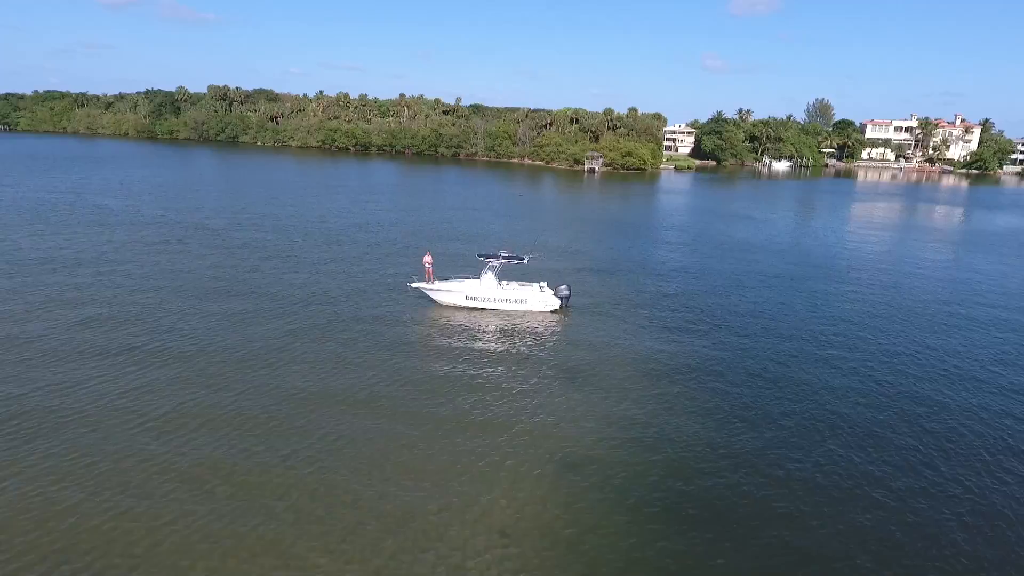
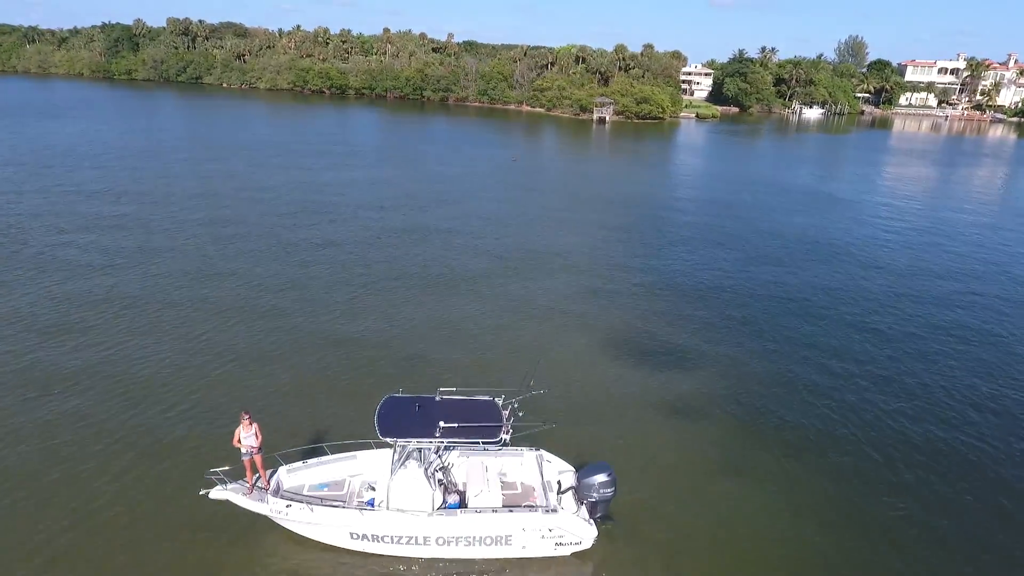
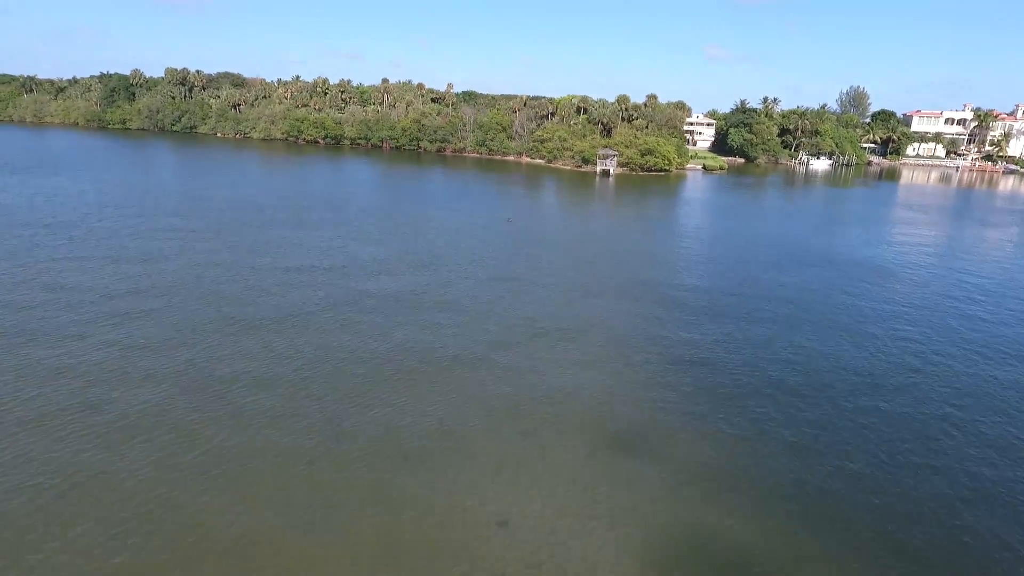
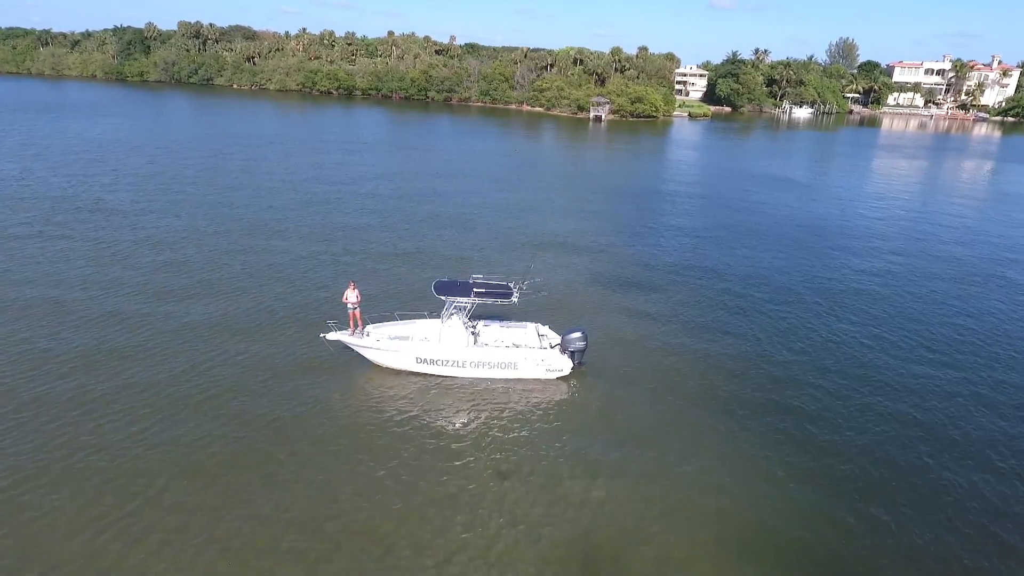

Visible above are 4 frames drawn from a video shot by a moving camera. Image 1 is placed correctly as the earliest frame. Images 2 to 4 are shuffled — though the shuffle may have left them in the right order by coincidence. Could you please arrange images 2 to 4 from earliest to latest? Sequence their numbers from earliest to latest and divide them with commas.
4, 2, 3
